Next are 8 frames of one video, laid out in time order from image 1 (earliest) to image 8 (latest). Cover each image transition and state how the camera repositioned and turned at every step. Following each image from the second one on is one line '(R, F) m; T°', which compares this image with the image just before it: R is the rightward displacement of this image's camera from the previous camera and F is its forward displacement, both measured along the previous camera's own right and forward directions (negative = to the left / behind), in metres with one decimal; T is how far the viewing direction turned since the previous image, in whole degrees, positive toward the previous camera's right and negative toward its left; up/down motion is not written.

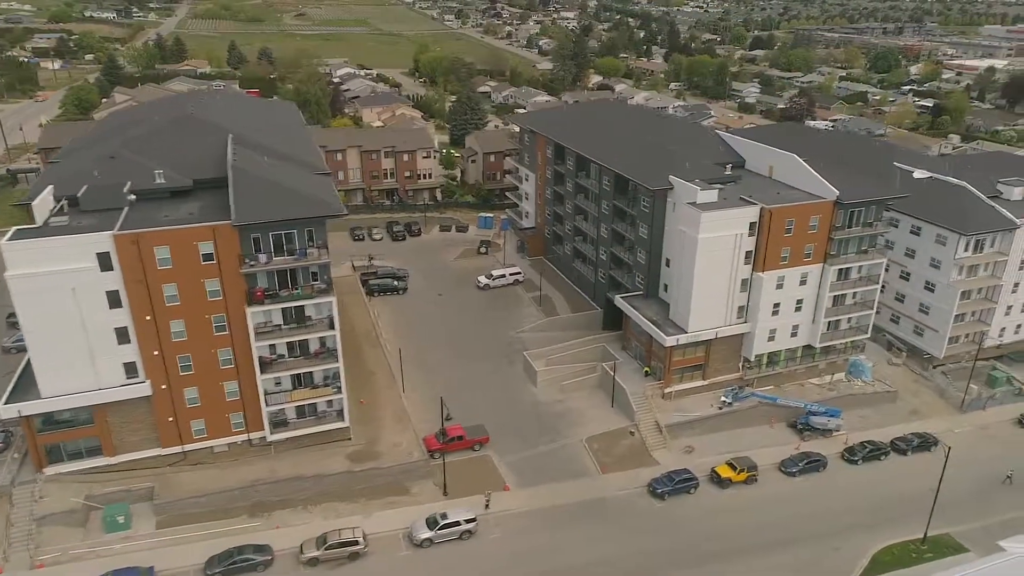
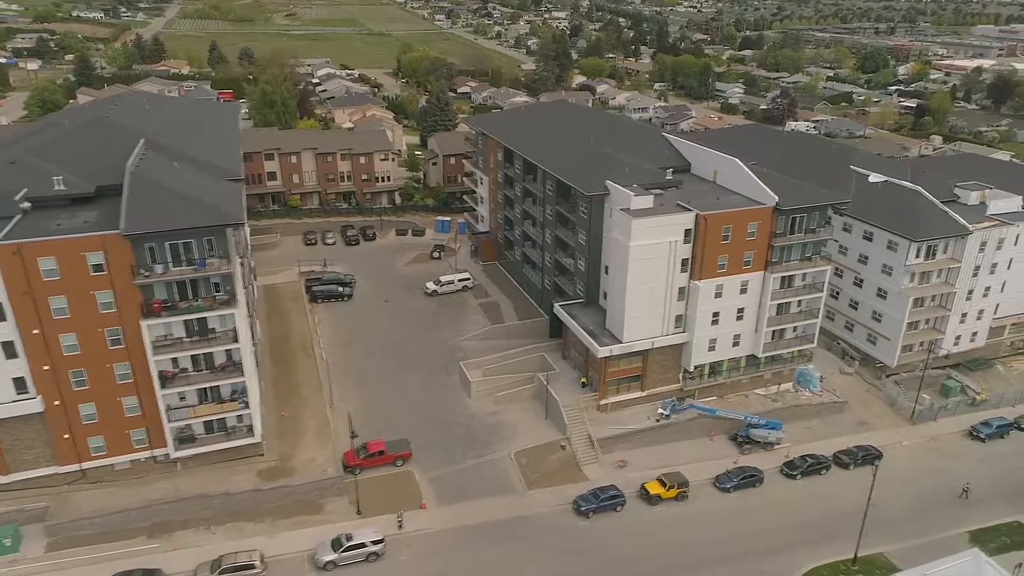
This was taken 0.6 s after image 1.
(+7.0, +1.8) m; 0°
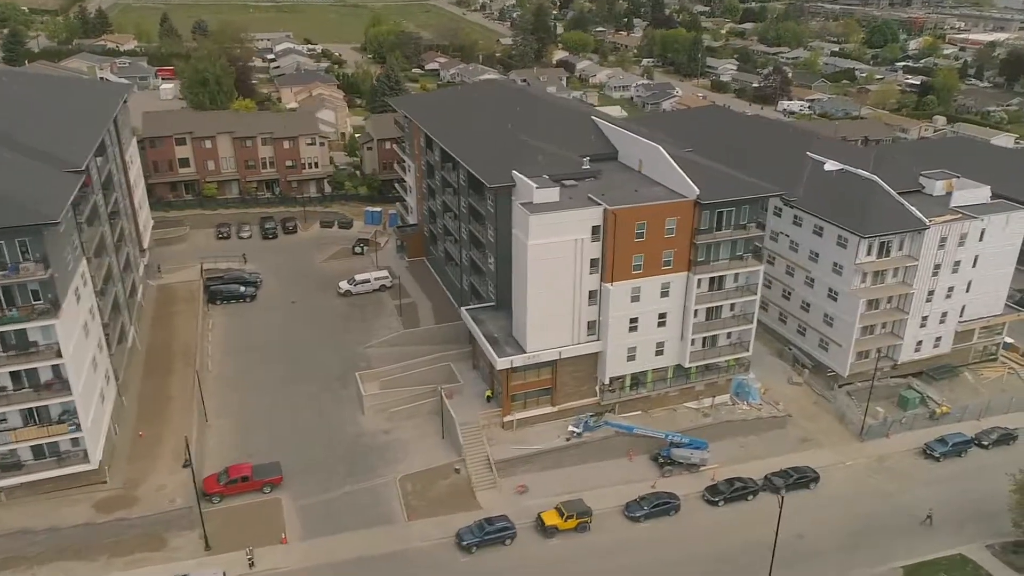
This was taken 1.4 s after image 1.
(+10.6, +6.3) m; -1°
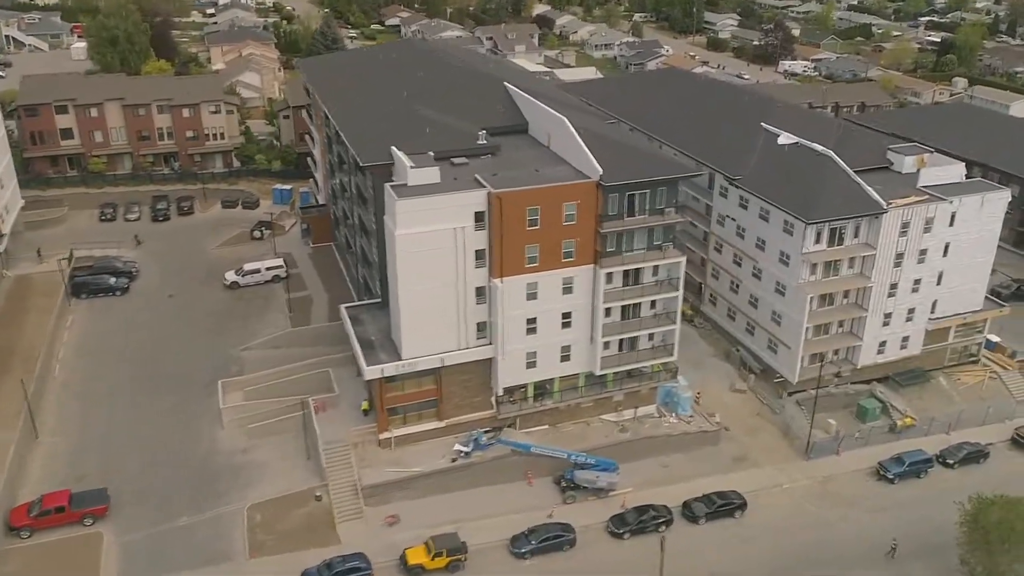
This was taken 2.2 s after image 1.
(+11.0, +7.9) m; -1°
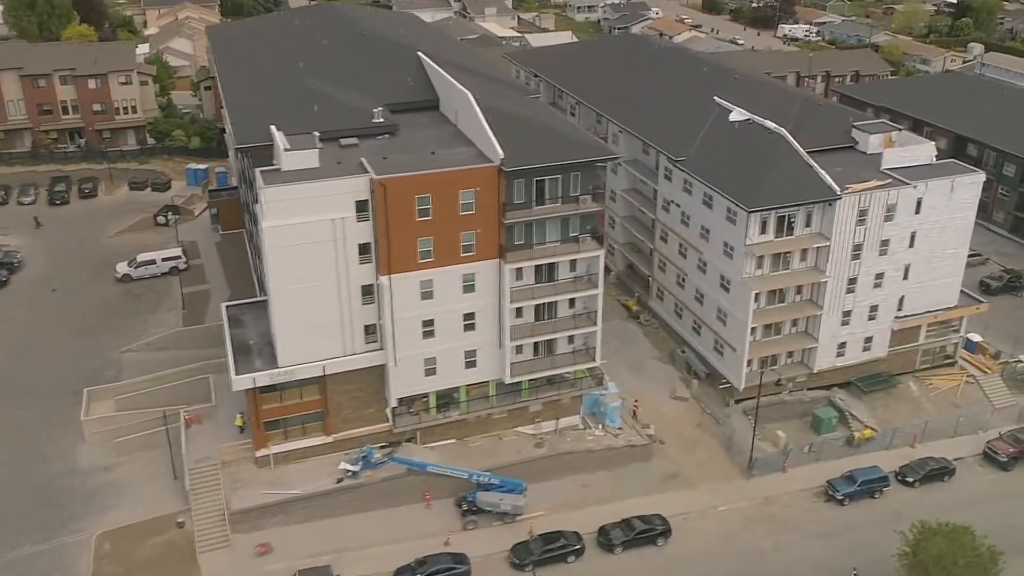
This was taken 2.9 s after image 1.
(+8.5, +5.8) m; -1°
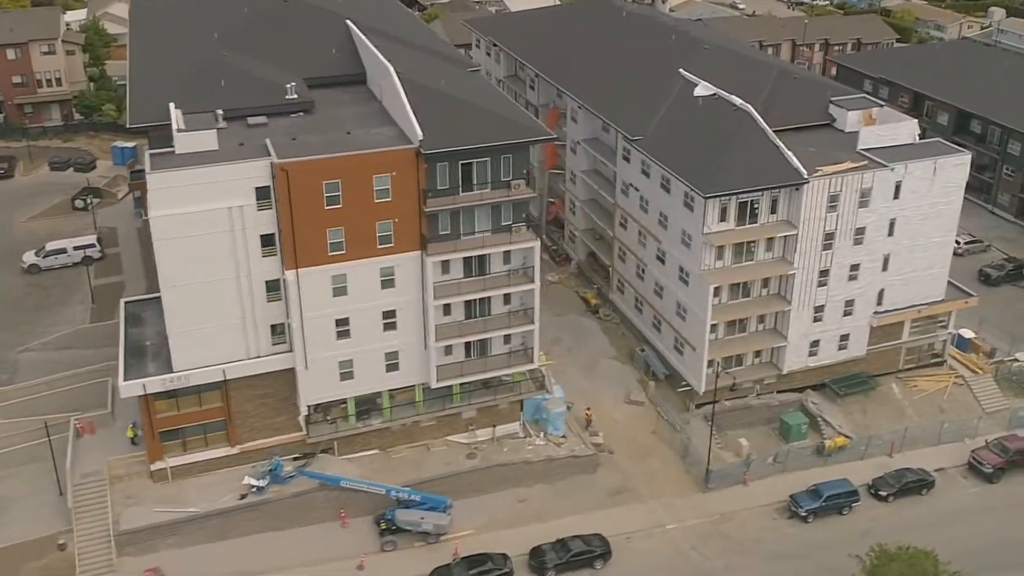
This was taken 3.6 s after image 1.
(+5.8, +4.8) m; -1°
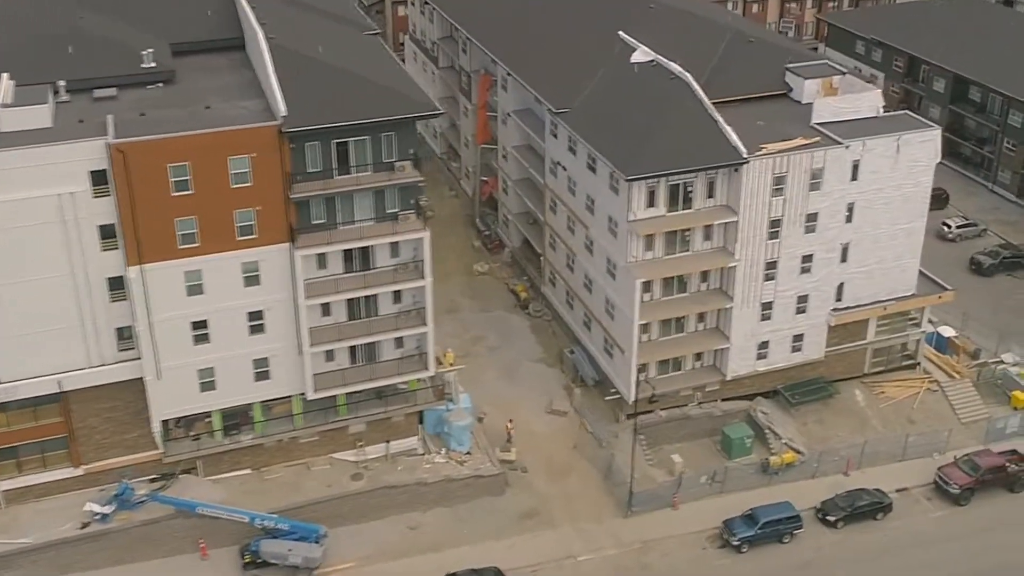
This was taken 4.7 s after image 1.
(+7.7, +5.9) m; -1°
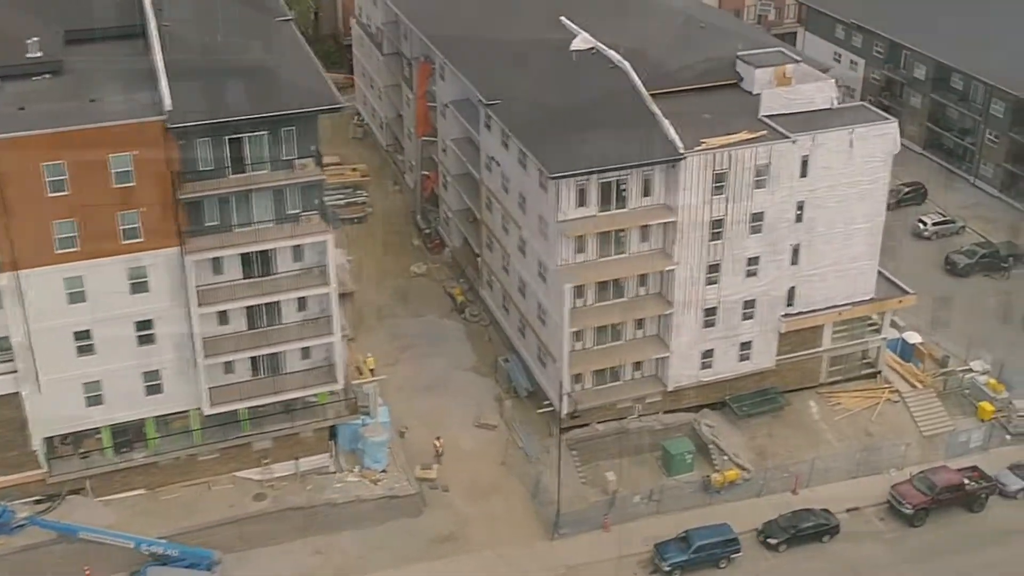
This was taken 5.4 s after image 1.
(+5.5, +2.8) m; -1°
